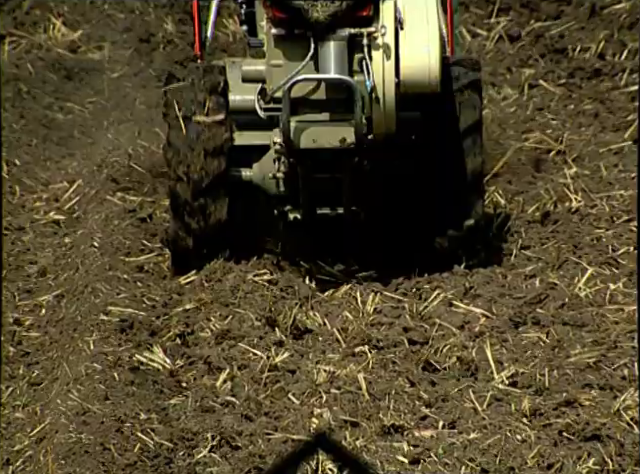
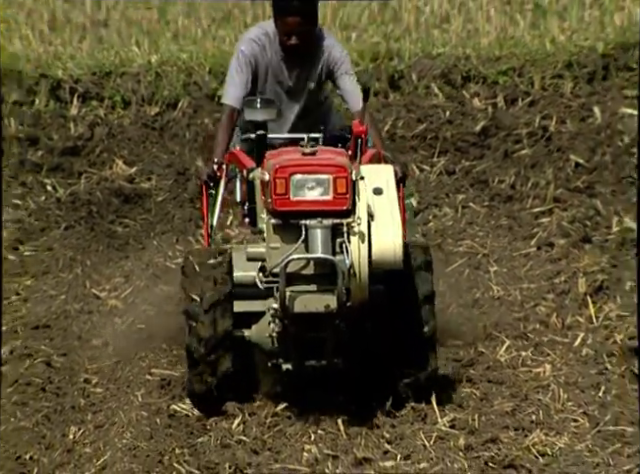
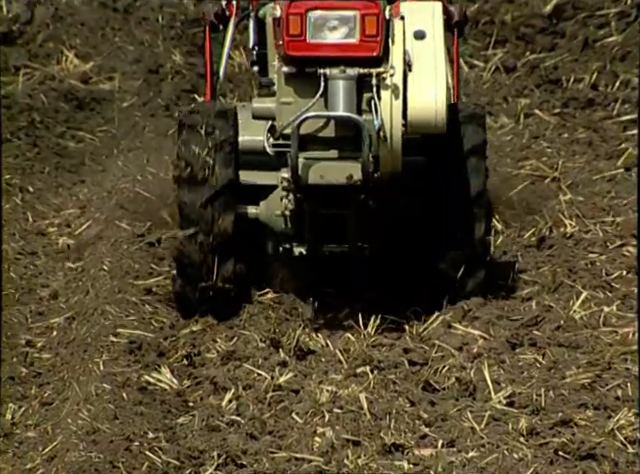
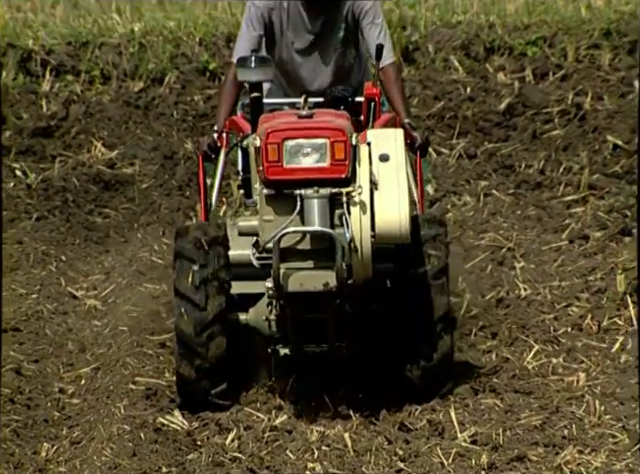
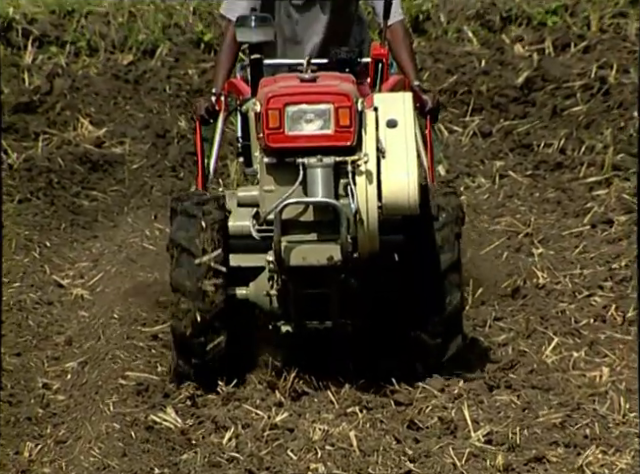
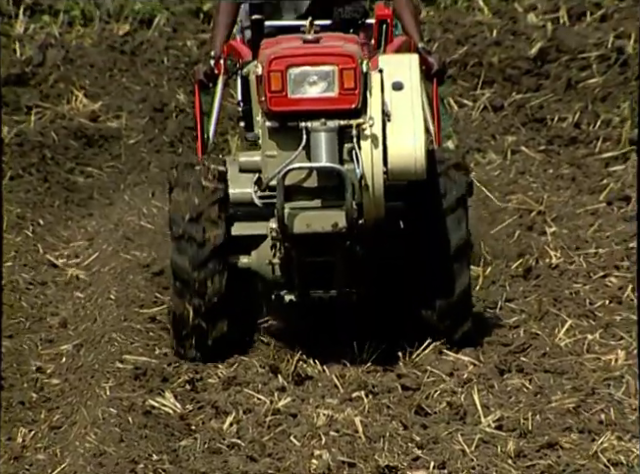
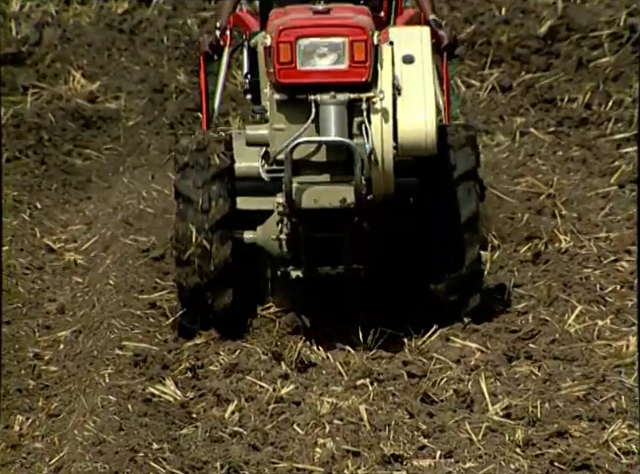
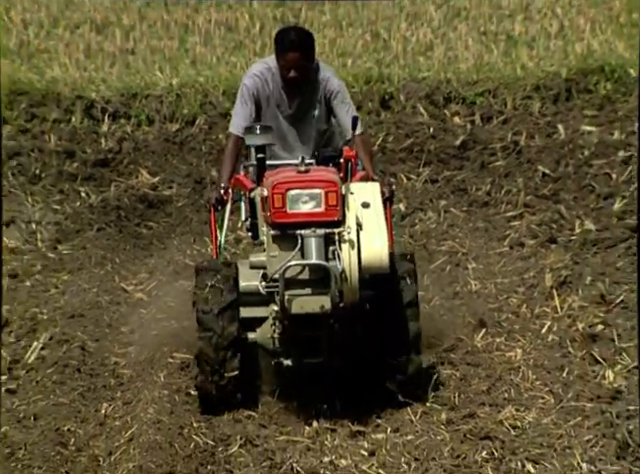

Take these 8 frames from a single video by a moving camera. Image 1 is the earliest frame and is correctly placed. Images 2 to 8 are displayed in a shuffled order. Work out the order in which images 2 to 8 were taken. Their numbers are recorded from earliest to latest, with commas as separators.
3, 7, 6, 5, 4, 2, 8
